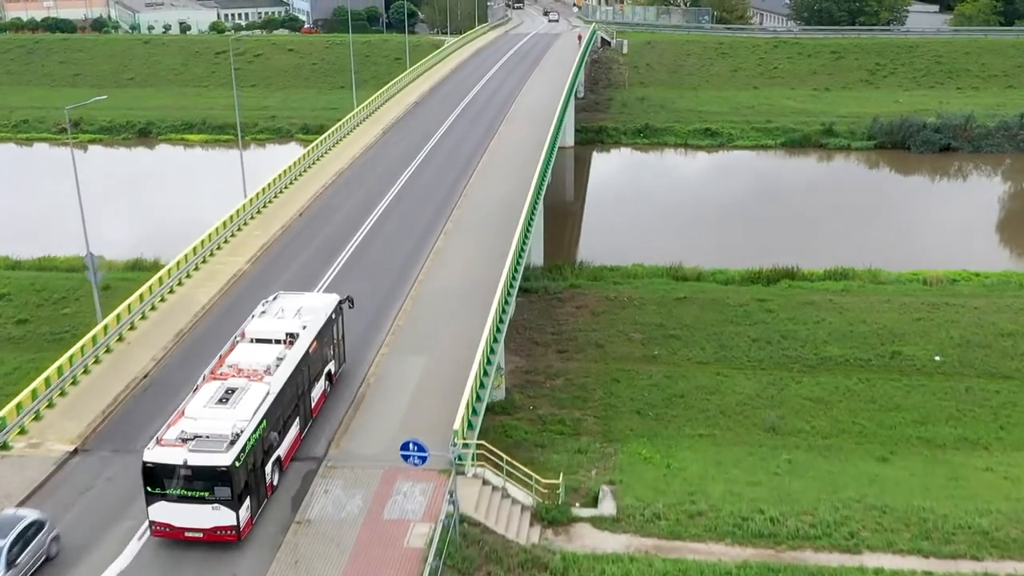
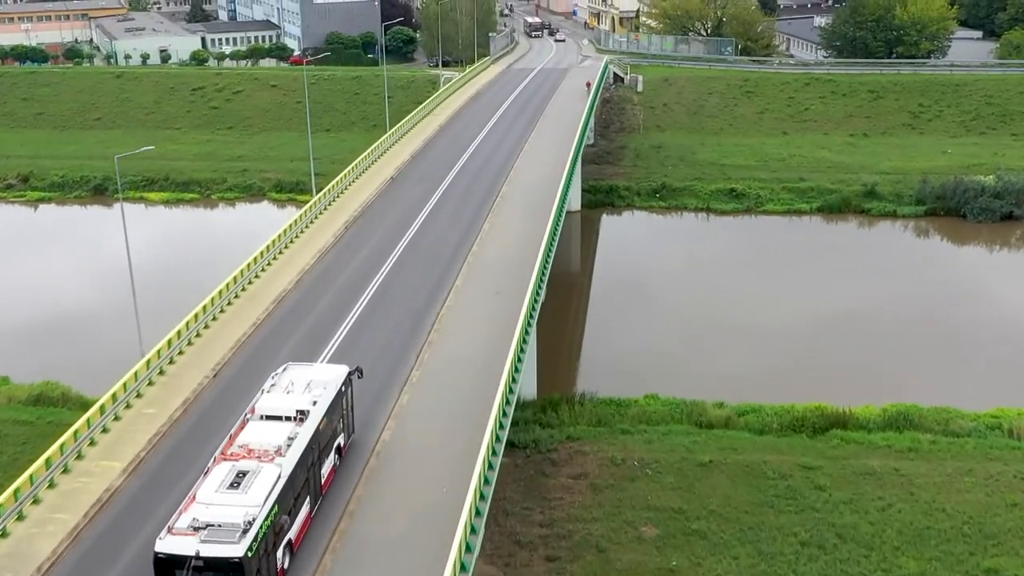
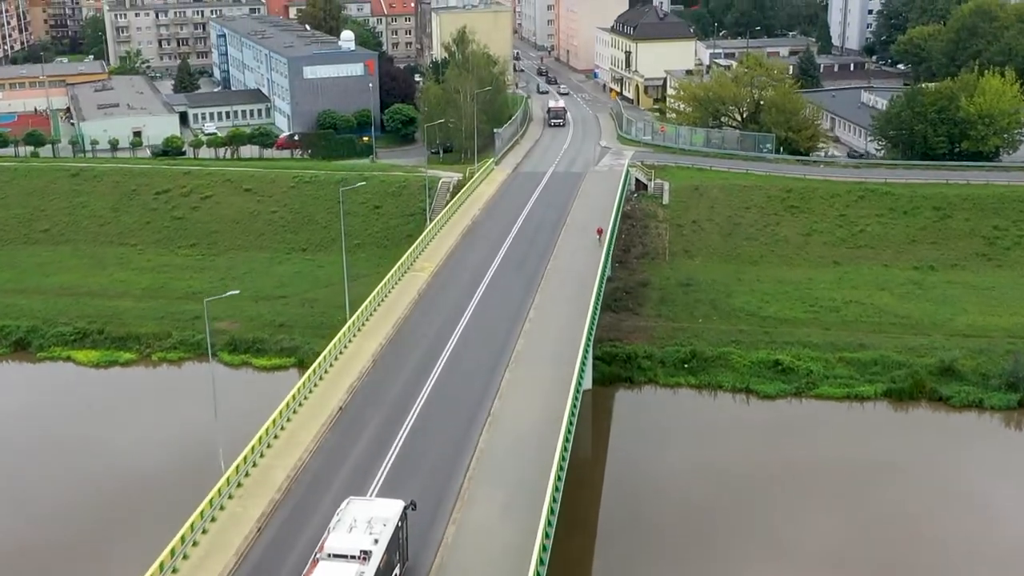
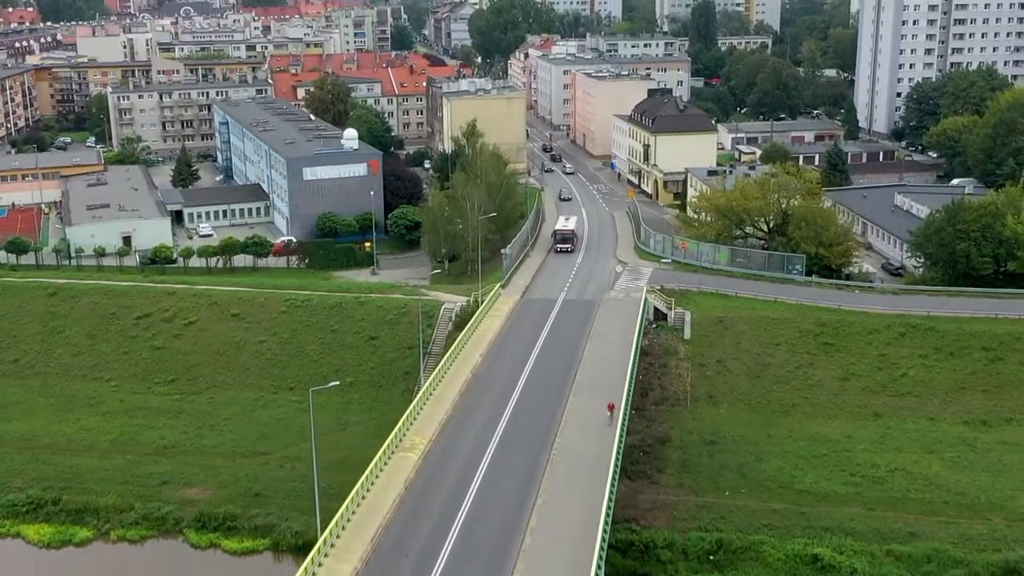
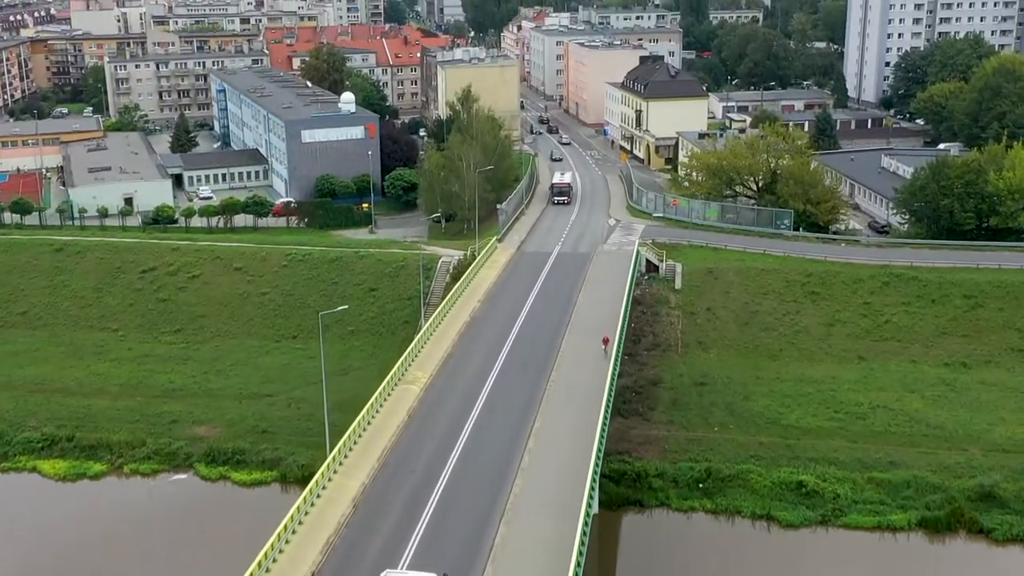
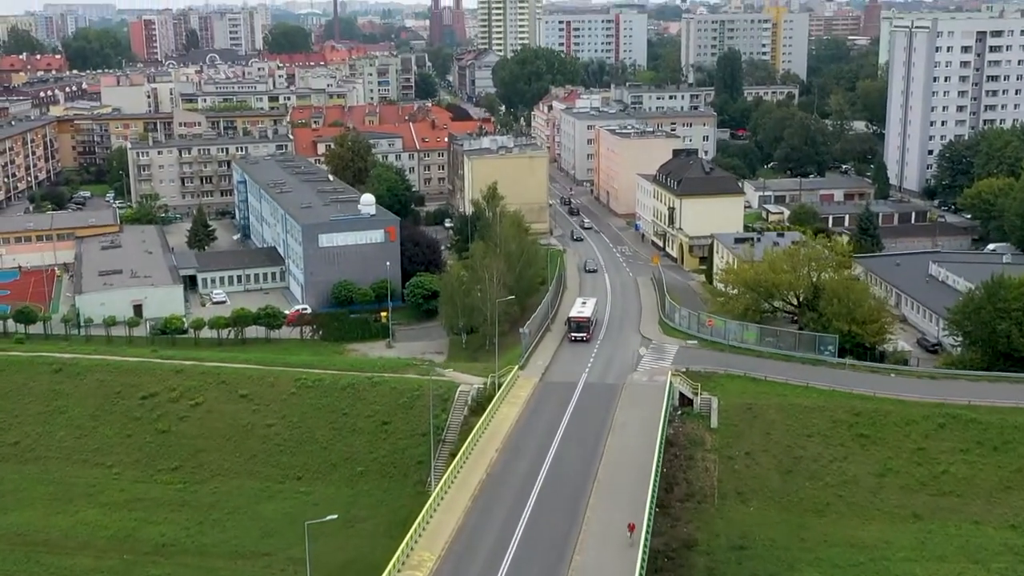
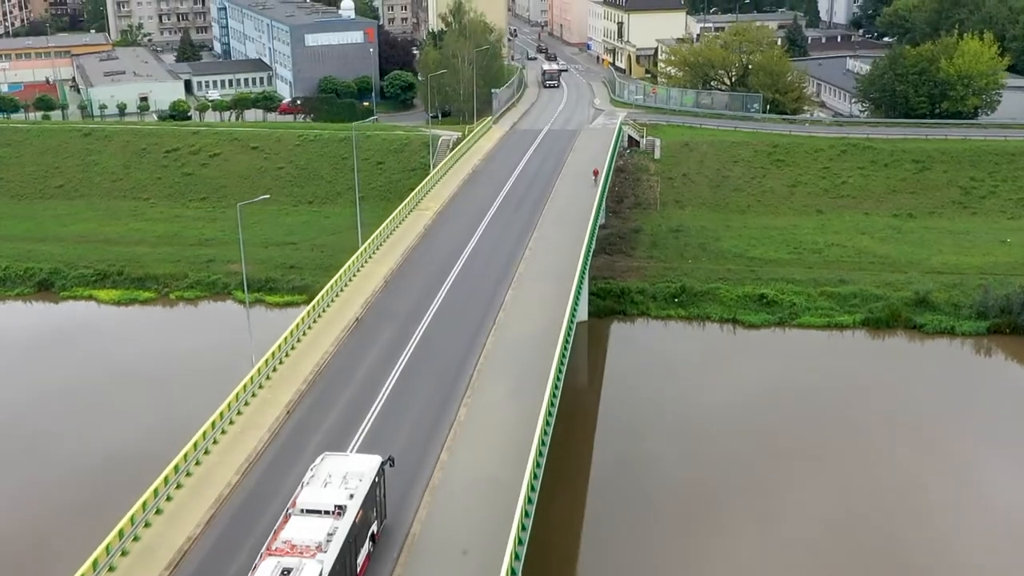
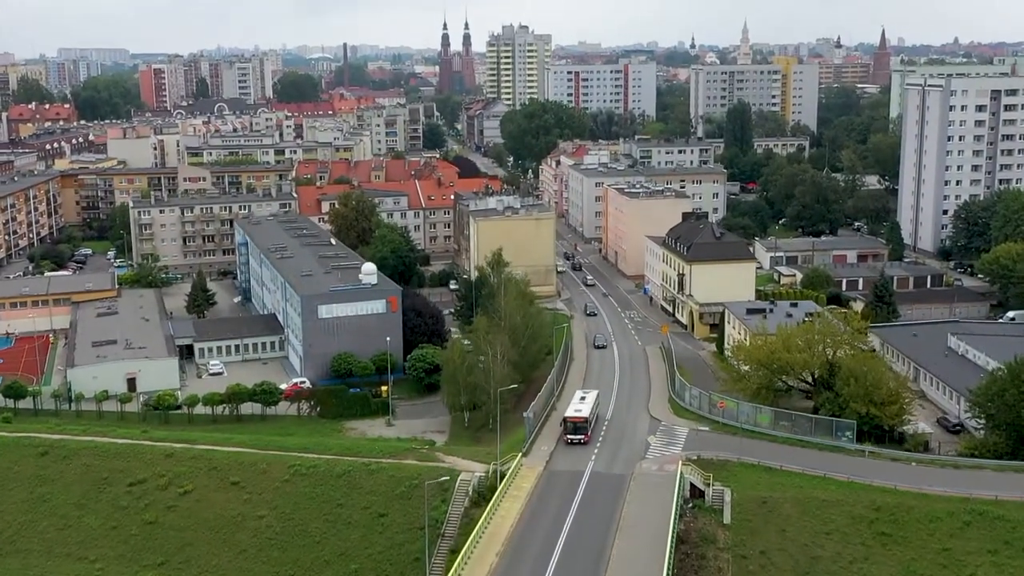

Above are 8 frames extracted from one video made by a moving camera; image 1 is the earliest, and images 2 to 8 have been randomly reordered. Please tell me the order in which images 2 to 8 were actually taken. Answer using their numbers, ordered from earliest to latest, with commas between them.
2, 7, 3, 5, 4, 6, 8
